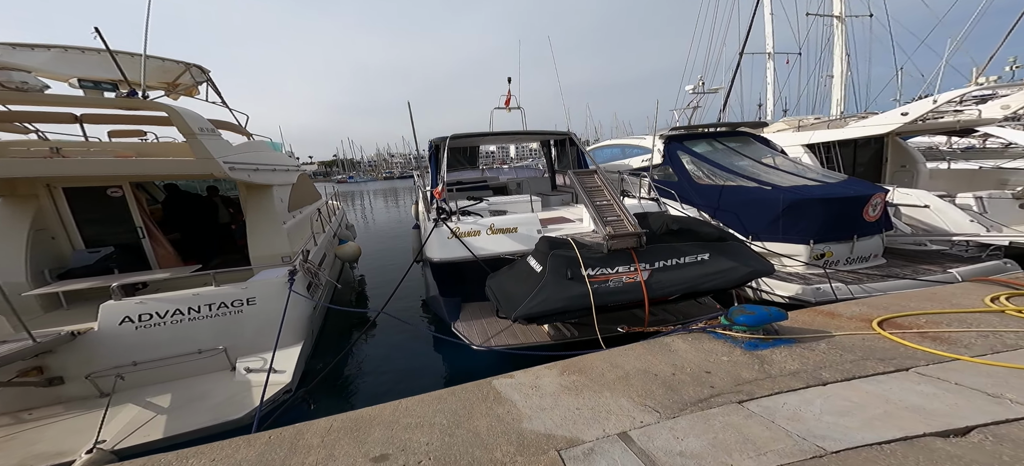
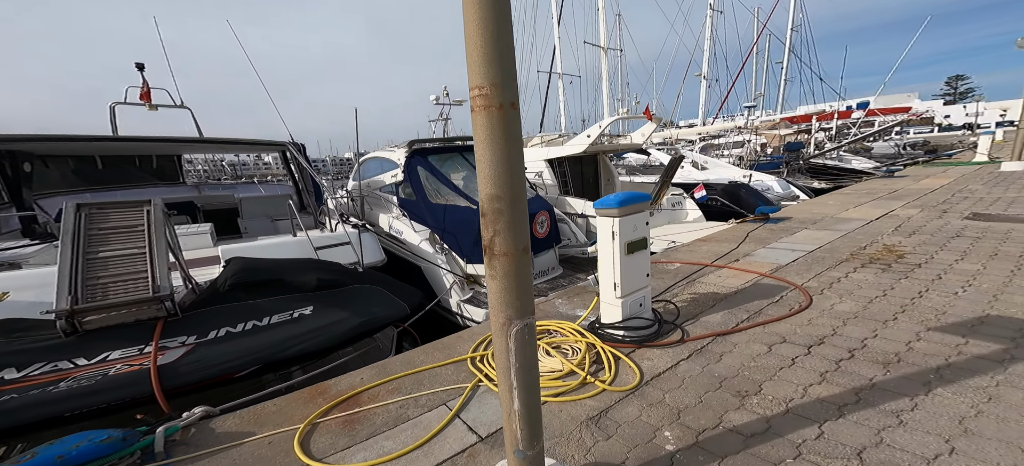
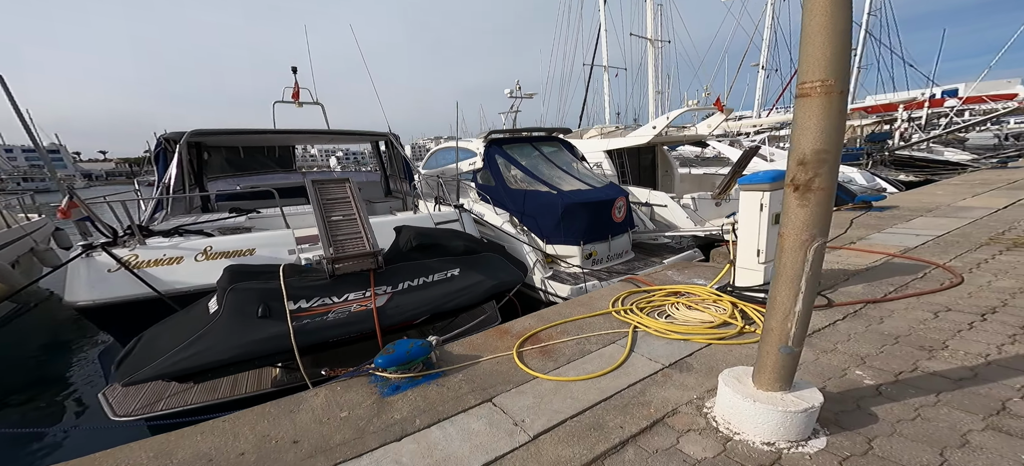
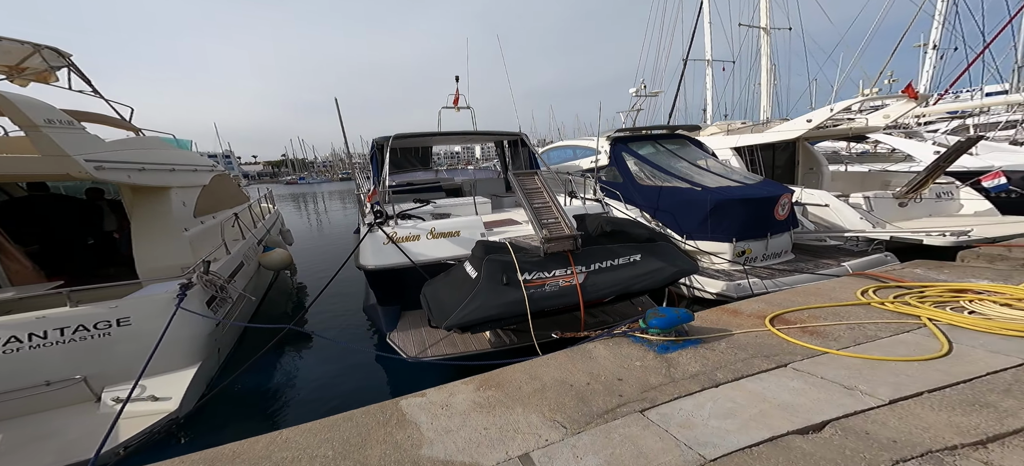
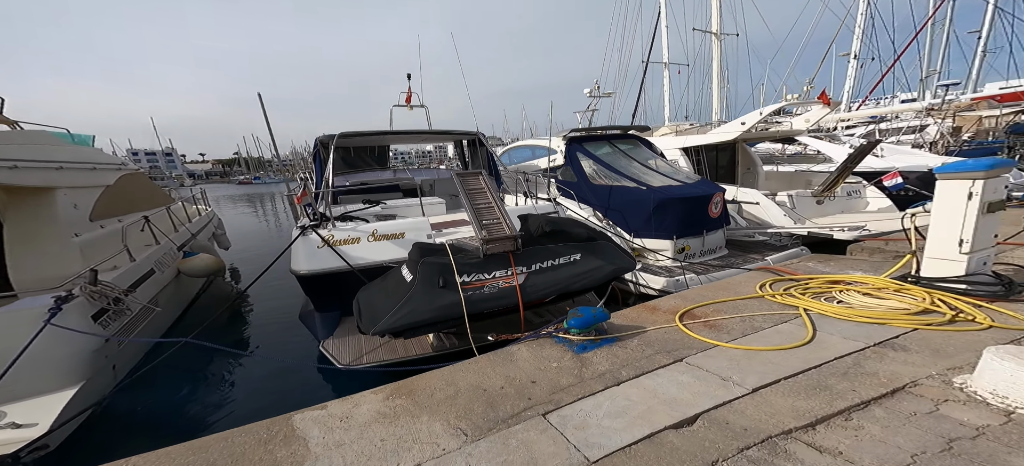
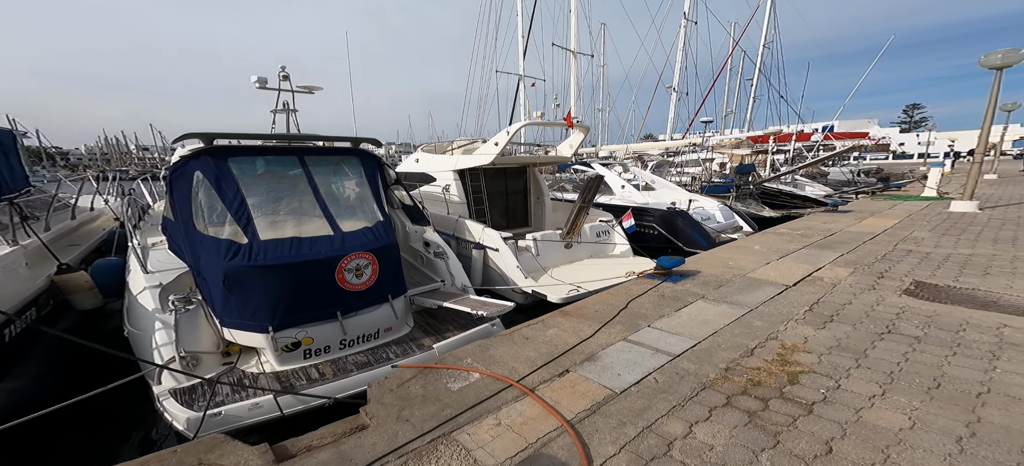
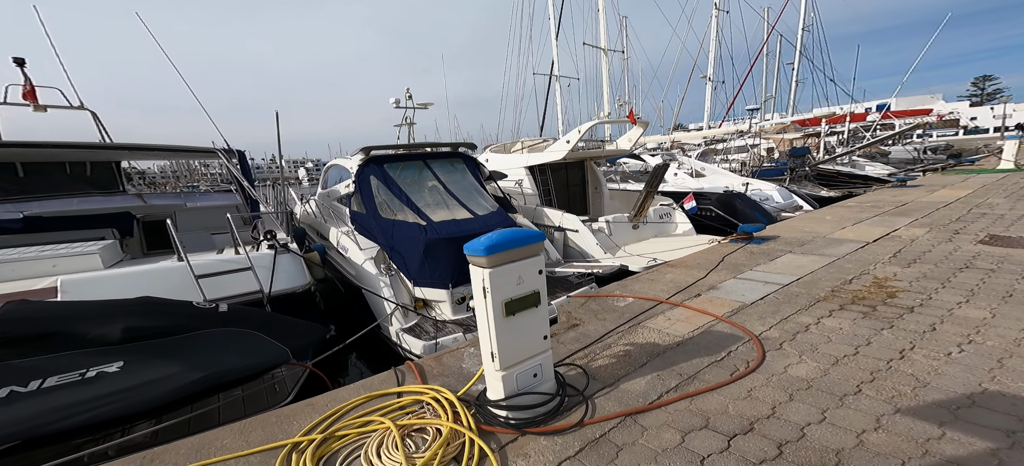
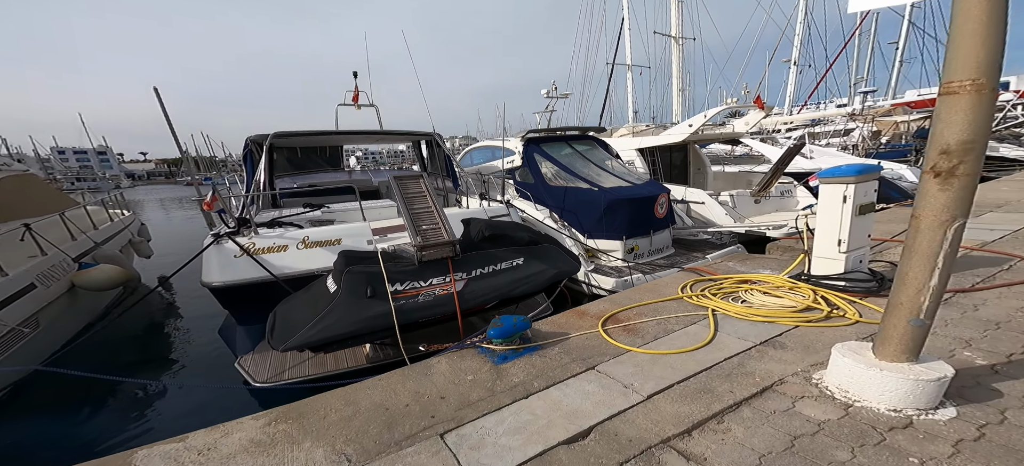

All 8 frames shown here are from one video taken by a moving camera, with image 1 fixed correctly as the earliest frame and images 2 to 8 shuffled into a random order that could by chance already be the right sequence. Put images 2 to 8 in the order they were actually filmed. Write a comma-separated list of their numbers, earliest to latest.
4, 5, 8, 3, 2, 7, 6
